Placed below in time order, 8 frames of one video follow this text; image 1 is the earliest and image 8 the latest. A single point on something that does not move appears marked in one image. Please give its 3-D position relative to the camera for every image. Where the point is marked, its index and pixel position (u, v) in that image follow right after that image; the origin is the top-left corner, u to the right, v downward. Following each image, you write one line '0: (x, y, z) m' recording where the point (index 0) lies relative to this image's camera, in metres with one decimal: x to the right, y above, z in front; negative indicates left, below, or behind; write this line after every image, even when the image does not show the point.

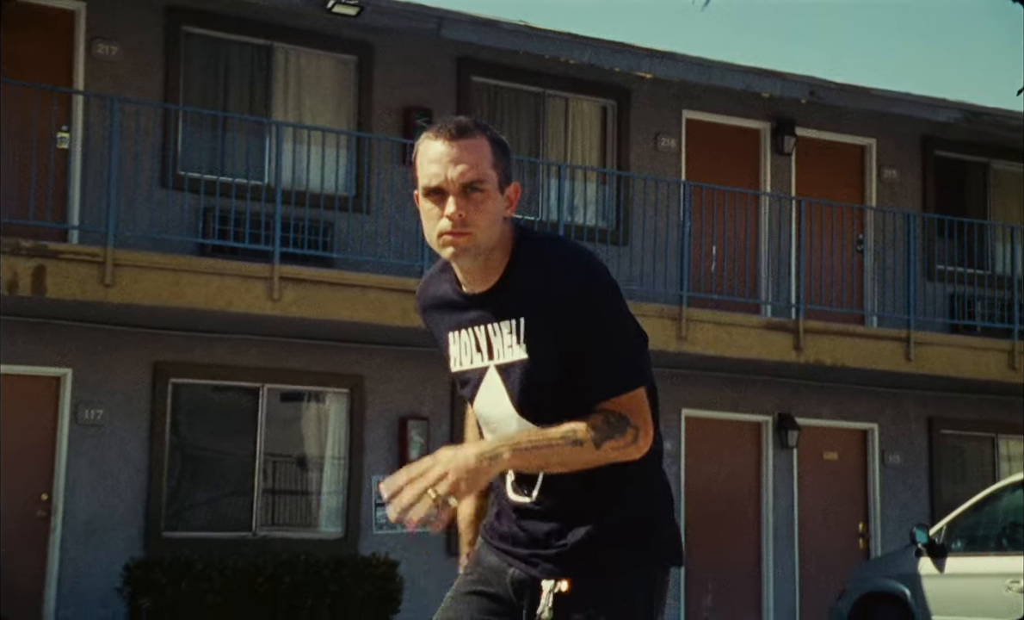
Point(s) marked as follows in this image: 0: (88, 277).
0: (-3.1, +0.3, +9.4) m
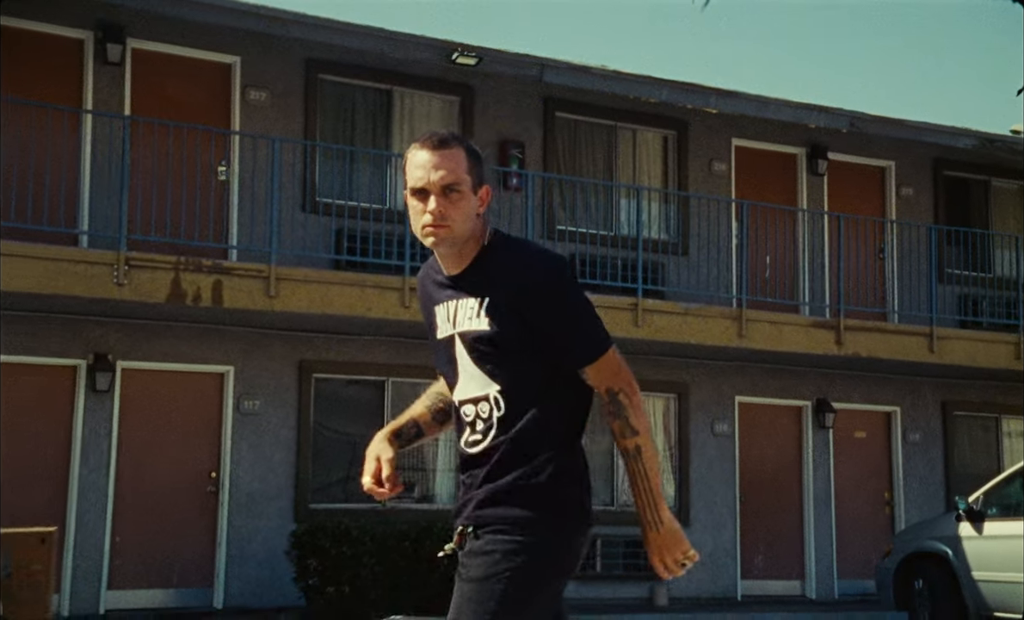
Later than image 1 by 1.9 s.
0: (-2.2, +0.2, +11.3) m
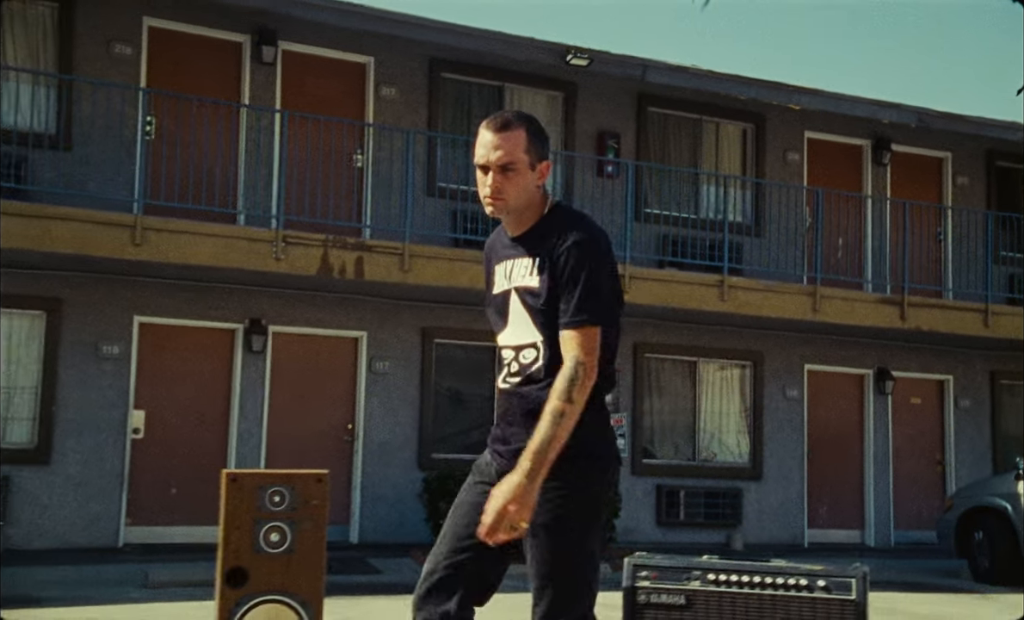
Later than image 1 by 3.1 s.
0: (-1.2, +0.5, +12.9) m
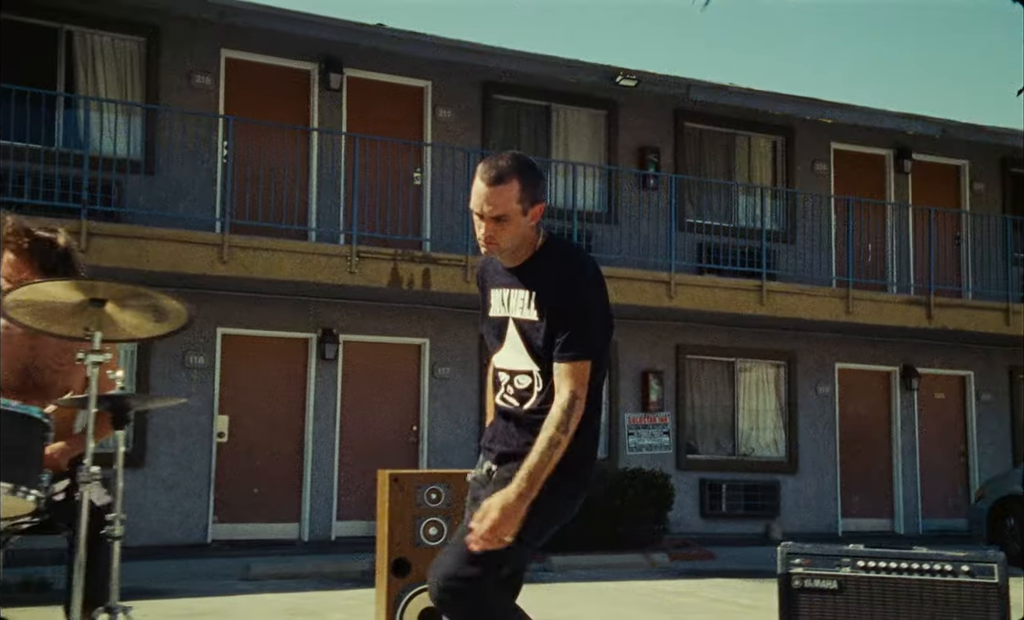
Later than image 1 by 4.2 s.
0: (-0.6, +0.4, +13.8) m
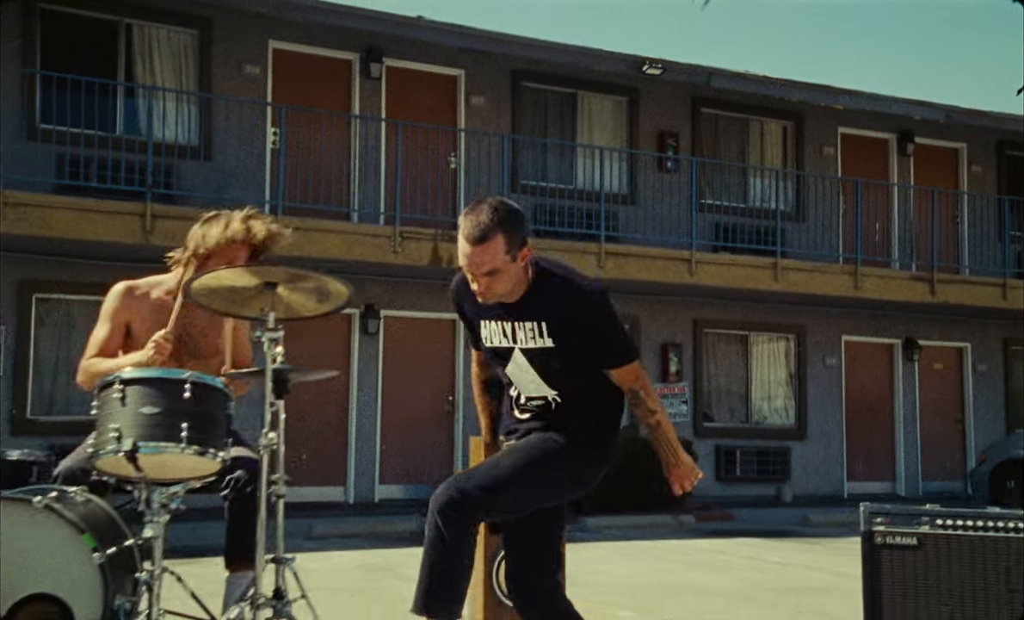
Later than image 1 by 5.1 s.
0: (-0.3, +0.6, +14.6) m
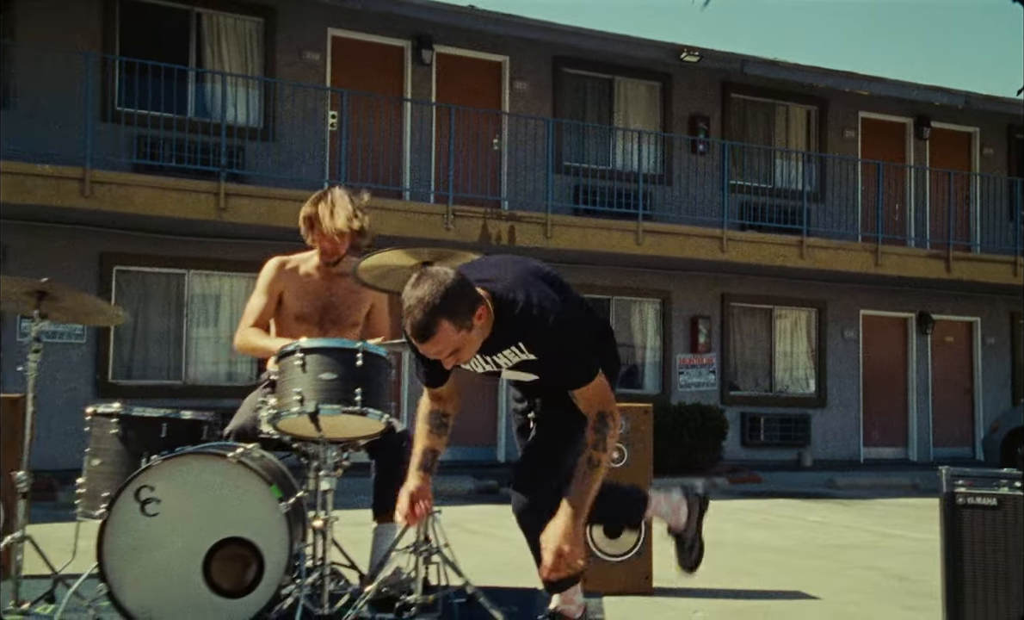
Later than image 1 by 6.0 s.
0: (+0.3, +0.9, +15.5) m
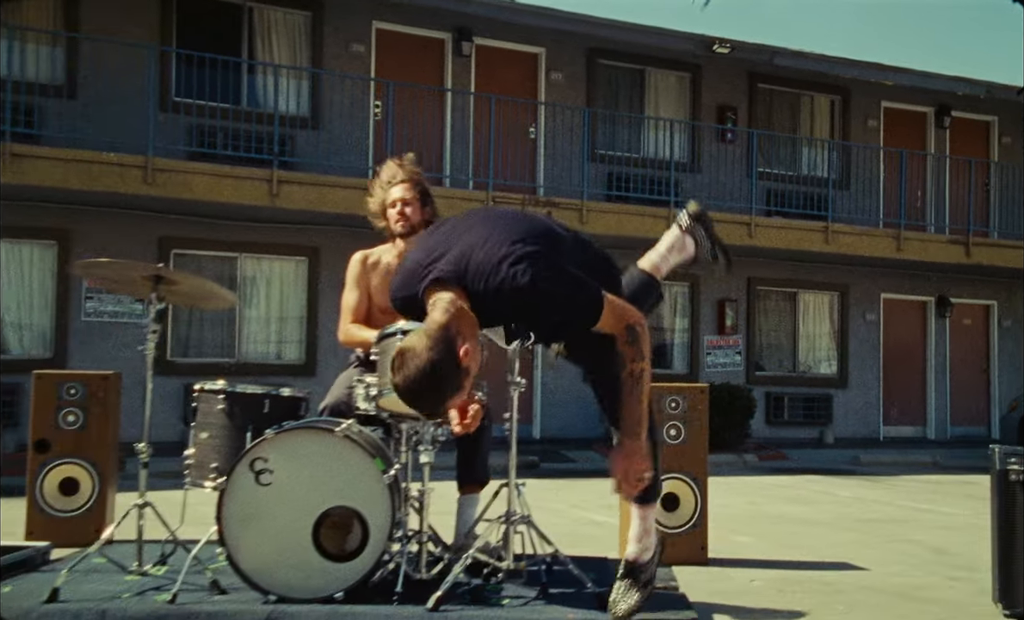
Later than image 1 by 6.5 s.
0: (+0.7, +1.2, +16.1) m
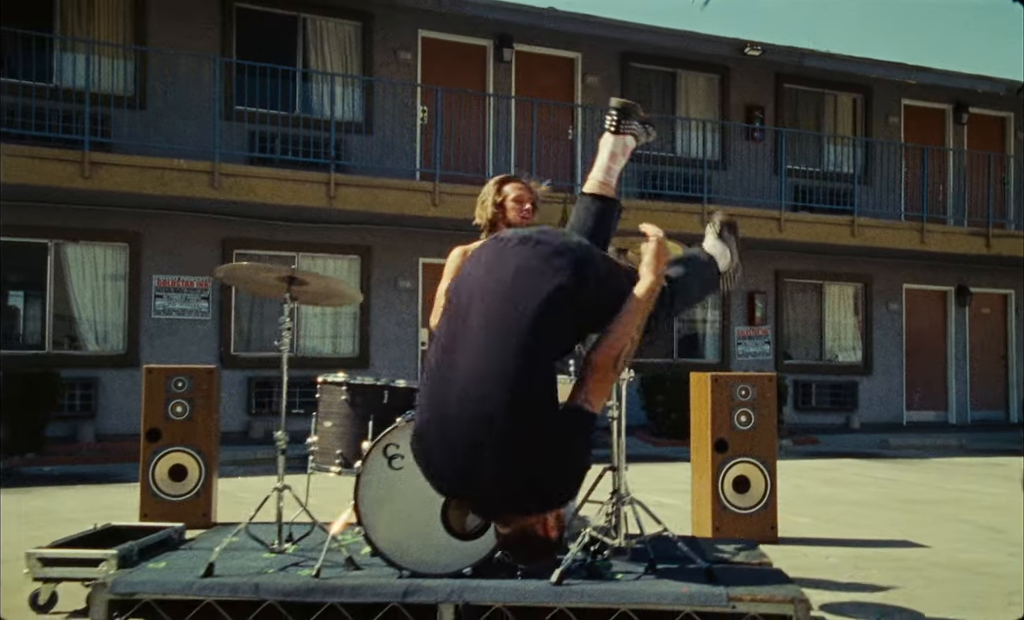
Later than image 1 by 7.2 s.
0: (+1.3, +1.2, +16.8) m
